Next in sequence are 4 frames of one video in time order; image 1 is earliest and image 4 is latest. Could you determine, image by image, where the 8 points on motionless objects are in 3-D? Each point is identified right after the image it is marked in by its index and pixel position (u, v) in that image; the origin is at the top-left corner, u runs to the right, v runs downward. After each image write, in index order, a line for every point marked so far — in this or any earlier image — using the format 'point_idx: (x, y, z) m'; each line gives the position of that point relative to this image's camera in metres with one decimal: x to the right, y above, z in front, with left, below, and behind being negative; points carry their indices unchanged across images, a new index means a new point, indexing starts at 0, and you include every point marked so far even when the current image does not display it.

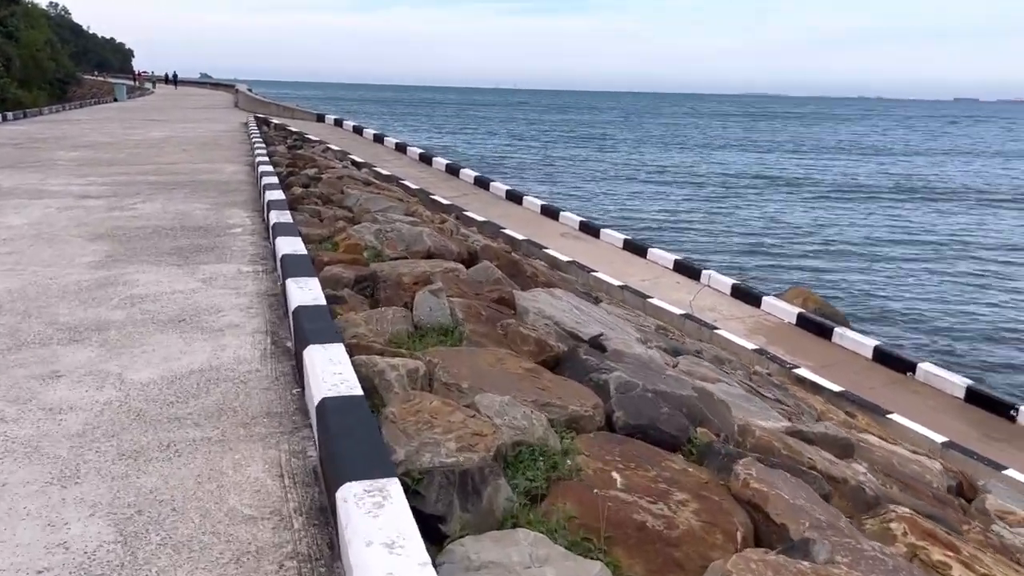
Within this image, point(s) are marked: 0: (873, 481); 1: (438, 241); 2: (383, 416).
0: (+1.7, -0.9, +4.1) m
1: (-0.6, +0.4, +7.3) m
2: (-0.5, -0.5, +3.2) m
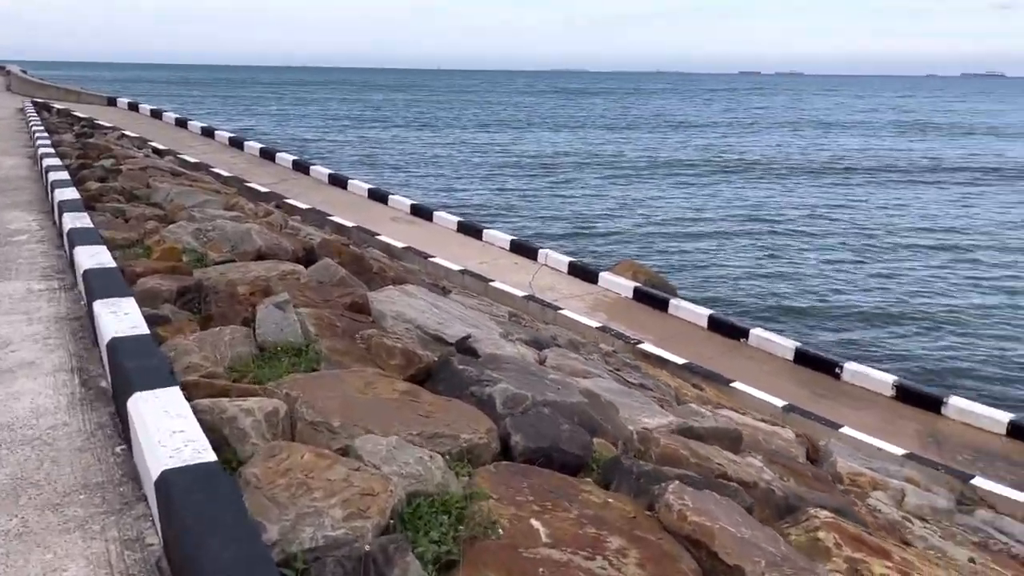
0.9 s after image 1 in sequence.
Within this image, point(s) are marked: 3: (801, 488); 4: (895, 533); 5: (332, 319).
0: (+1.2, -0.9, +3.9) m
1: (-1.9, +0.4, +6.5) m
2: (-0.8, -0.6, +2.6) m
3: (+1.4, -0.9, +4.0) m
4: (+1.8, -1.2, +4.1) m
5: (-0.9, -0.2, +4.5) m
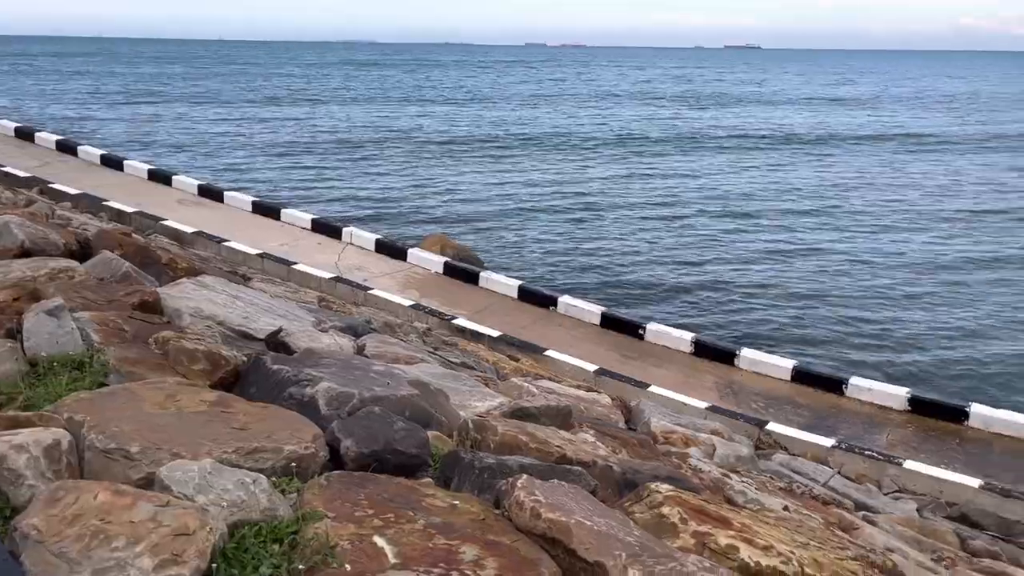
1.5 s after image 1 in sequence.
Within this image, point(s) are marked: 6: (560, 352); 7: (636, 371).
0: (+0.4, -0.8, +3.9) m
1: (-3.2, +0.4, +5.7) m
2: (-1.2, -0.6, +2.1) m
3: (+0.6, -0.8, +4.1) m
4: (+1.0, -1.0, +4.2) m
5: (-1.8, -0.2, +3.9) m
6: (+0.4, -0.6, +8.3) m
7: (+1.2, -0.8, +8.3) m
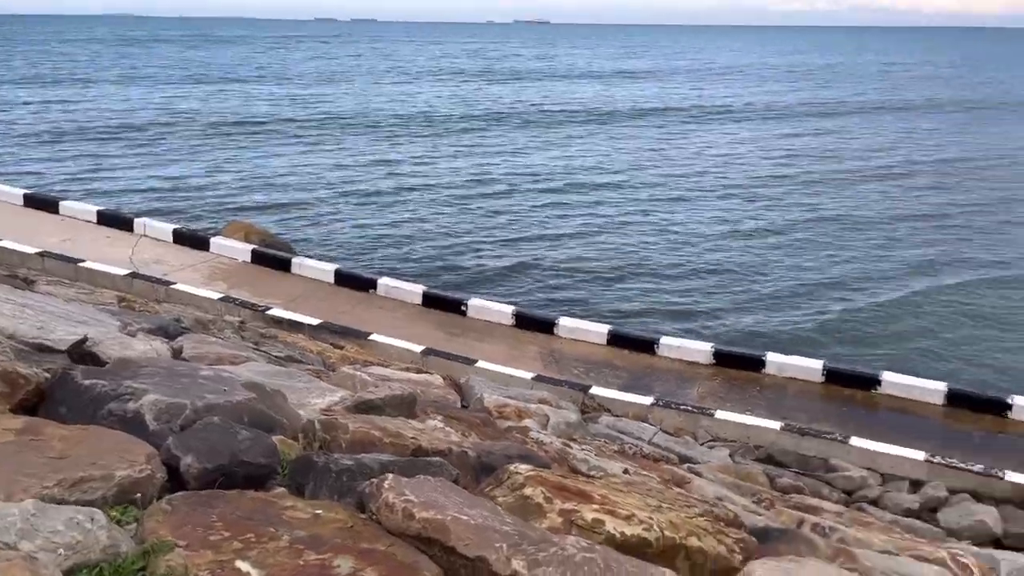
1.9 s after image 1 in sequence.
0: (-0.2, -0.7, +3.9) m
1: (-4.3, +0.2, +4.8) m
2: (-1.5, -0.7, +1.7) m
3: (-0.1, -0.7, +4.0) m
4: (+0.3, -0.9, +4.3) m
5: (-2.5, -0.2, +3.4) m
6: (-1.3, -0.4, +8.1) m
7: (-0.4, -0.6, +8.3) m
